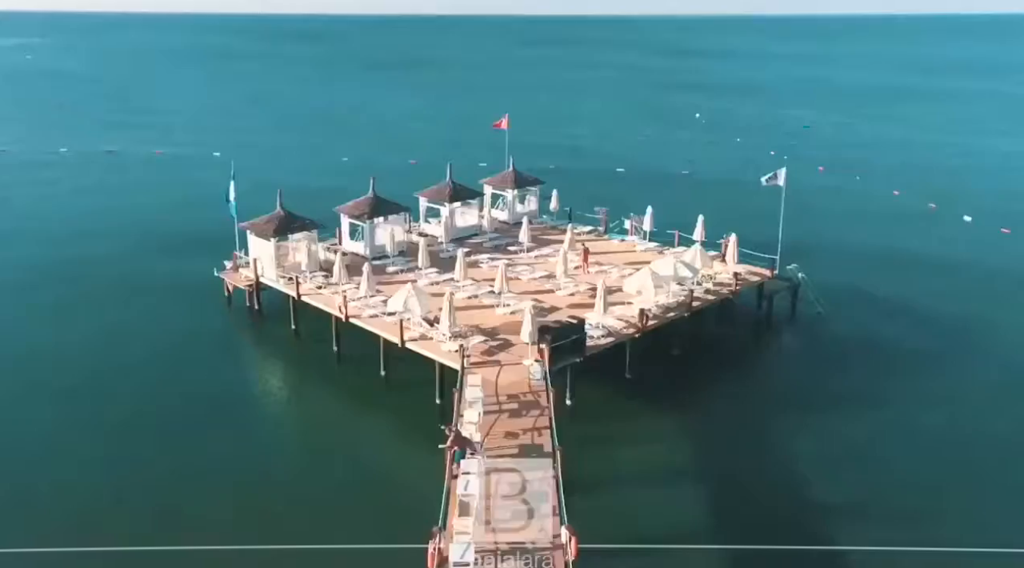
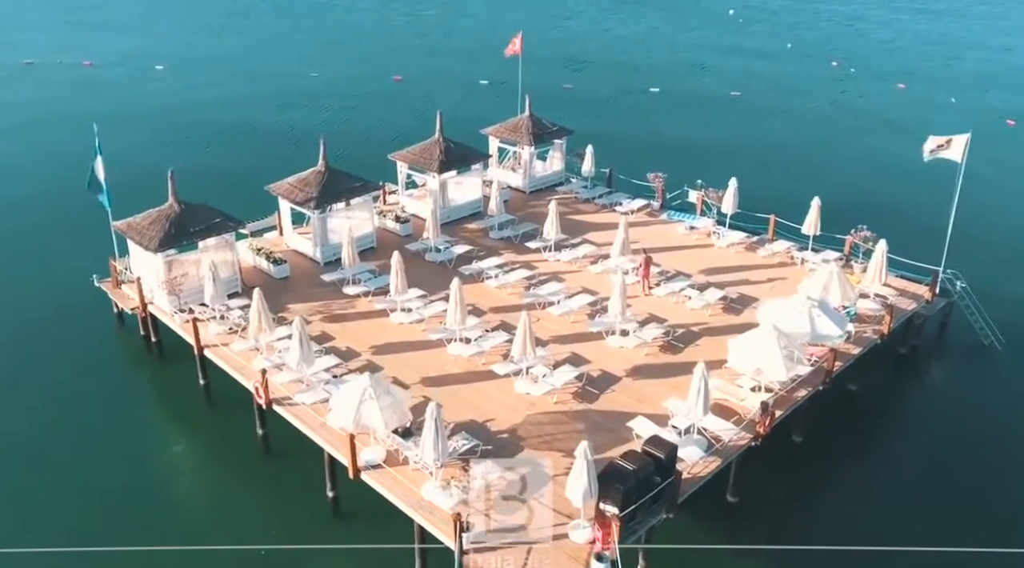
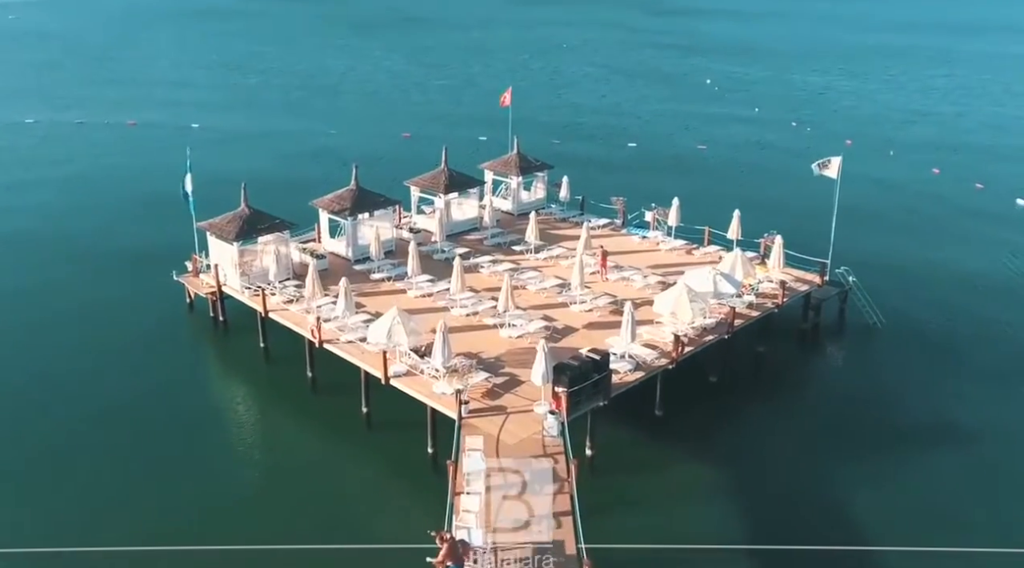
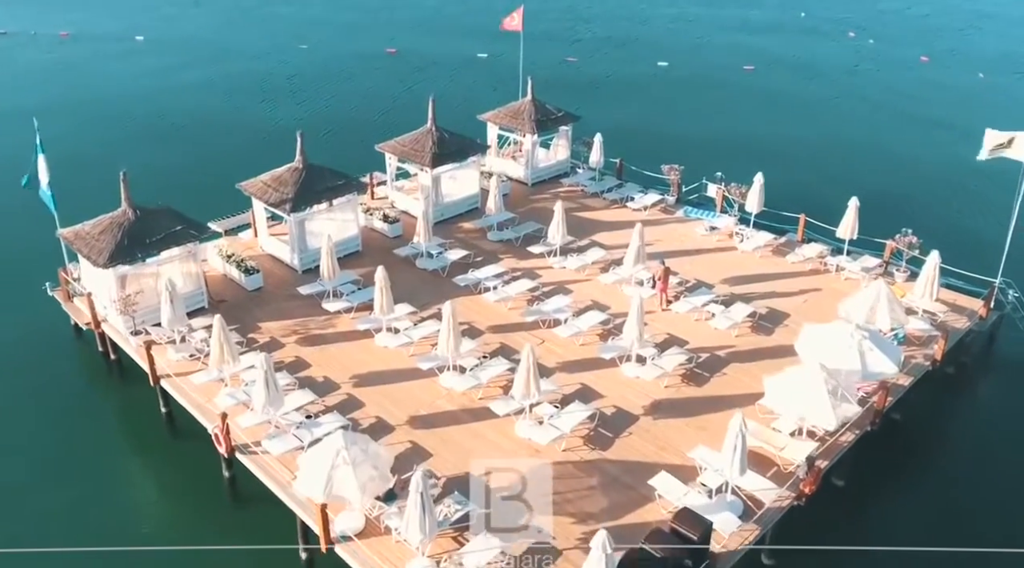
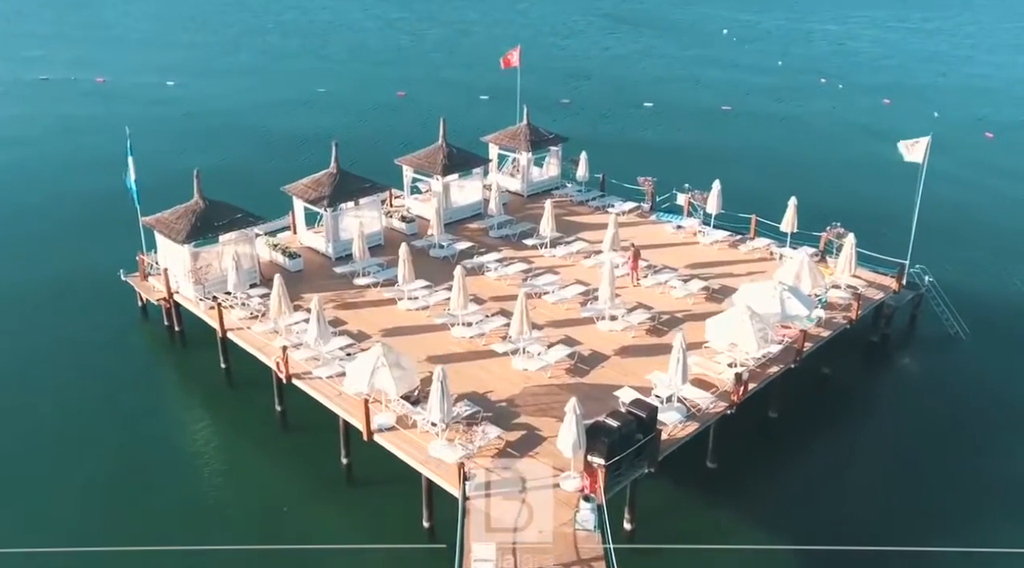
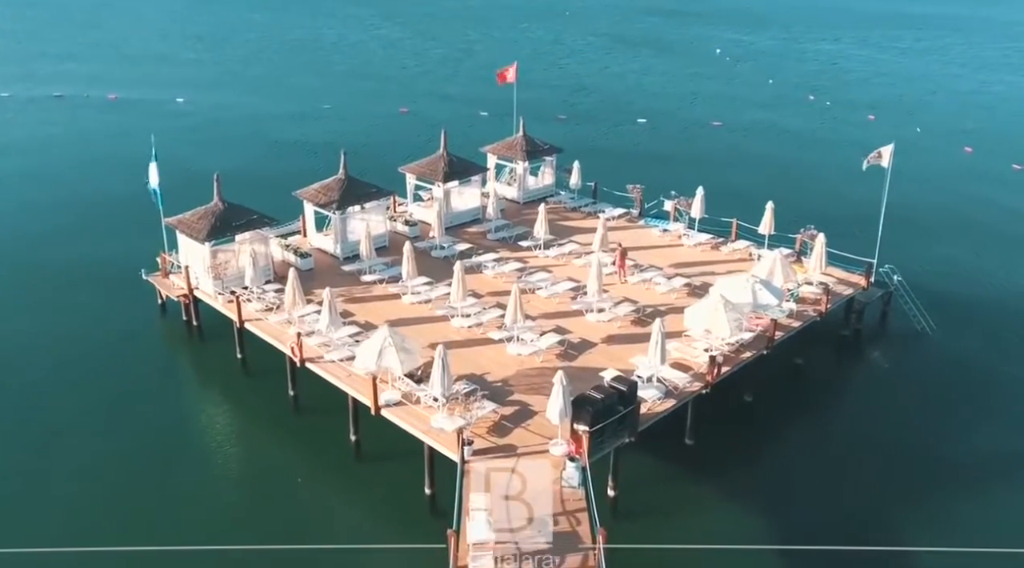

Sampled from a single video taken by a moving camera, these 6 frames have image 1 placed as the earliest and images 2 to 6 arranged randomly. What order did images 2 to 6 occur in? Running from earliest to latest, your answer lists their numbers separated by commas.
3, 6, 5, 2, 4
